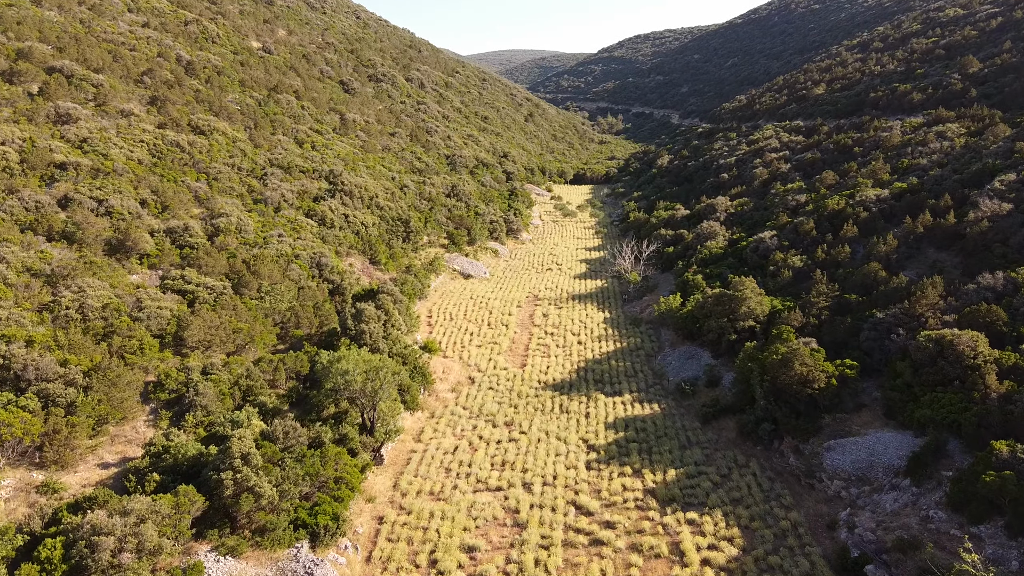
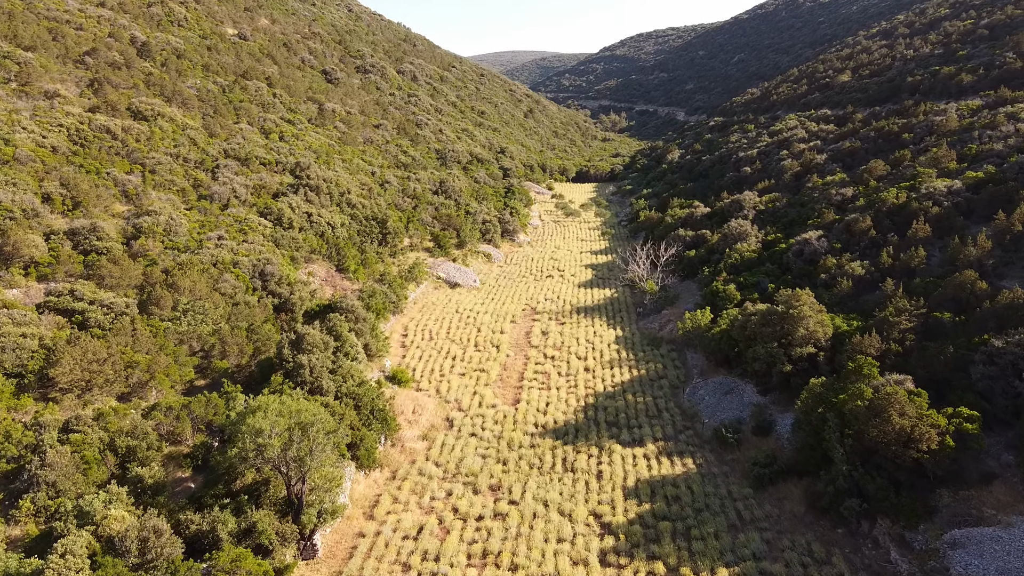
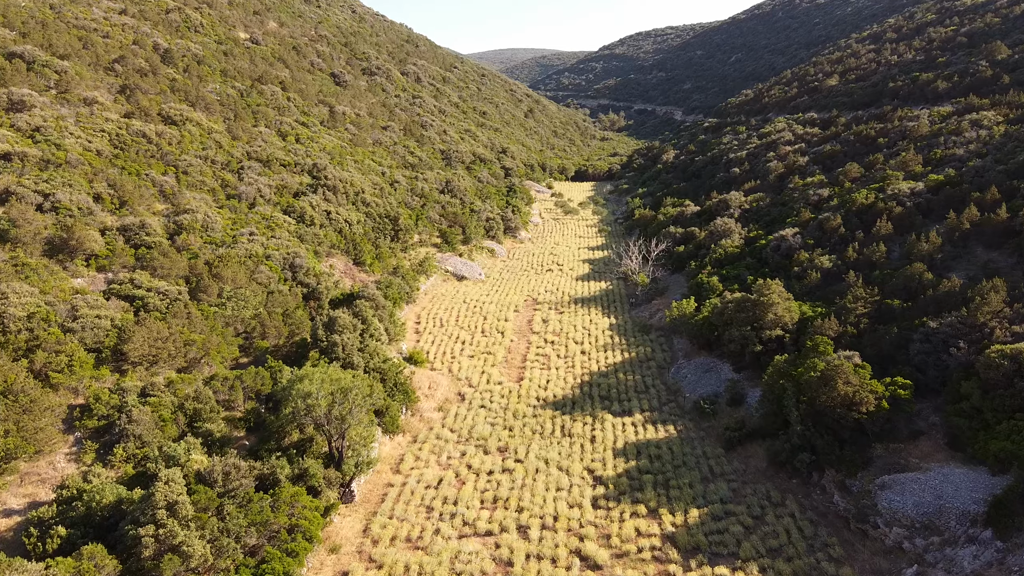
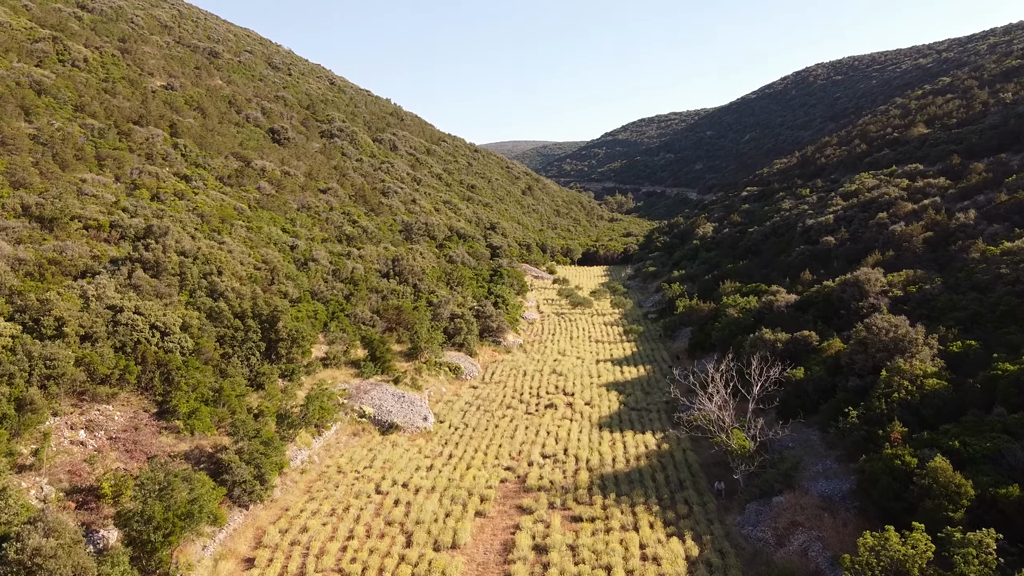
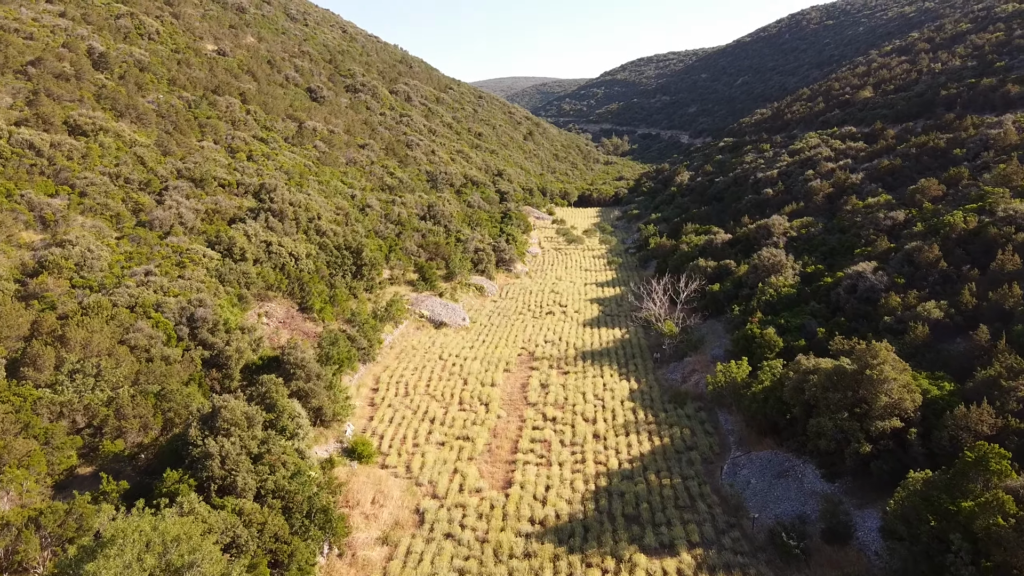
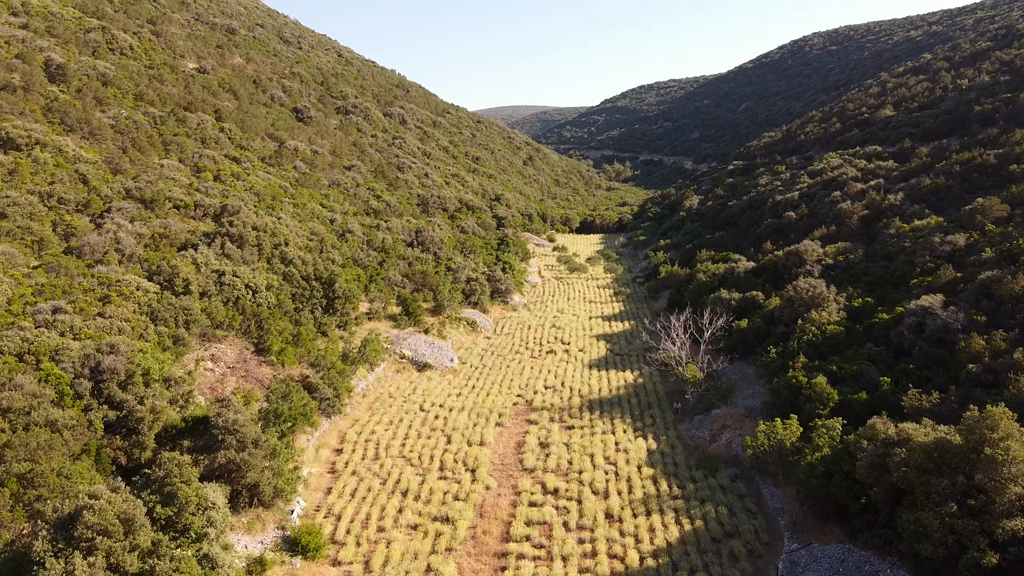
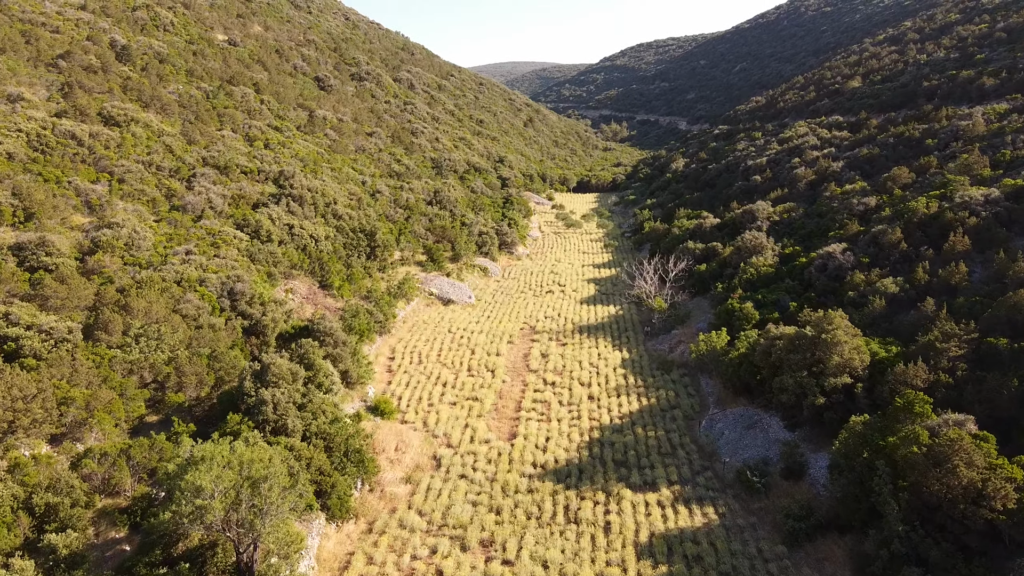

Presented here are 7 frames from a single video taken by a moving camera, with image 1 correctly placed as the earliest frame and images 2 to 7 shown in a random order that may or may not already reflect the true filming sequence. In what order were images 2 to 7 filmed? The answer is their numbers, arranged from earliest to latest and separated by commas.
3, 2, 7, 5, 6, 4
